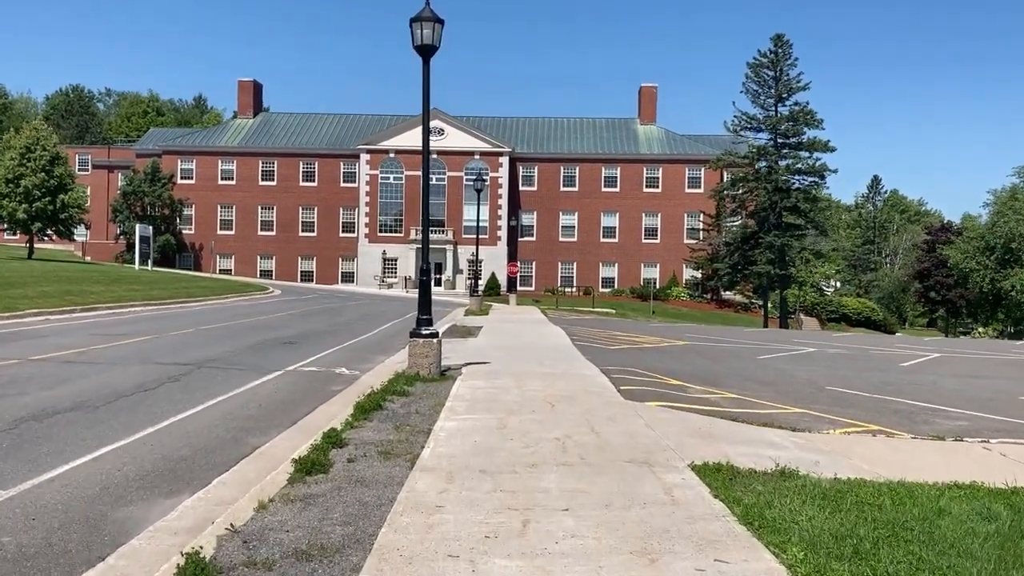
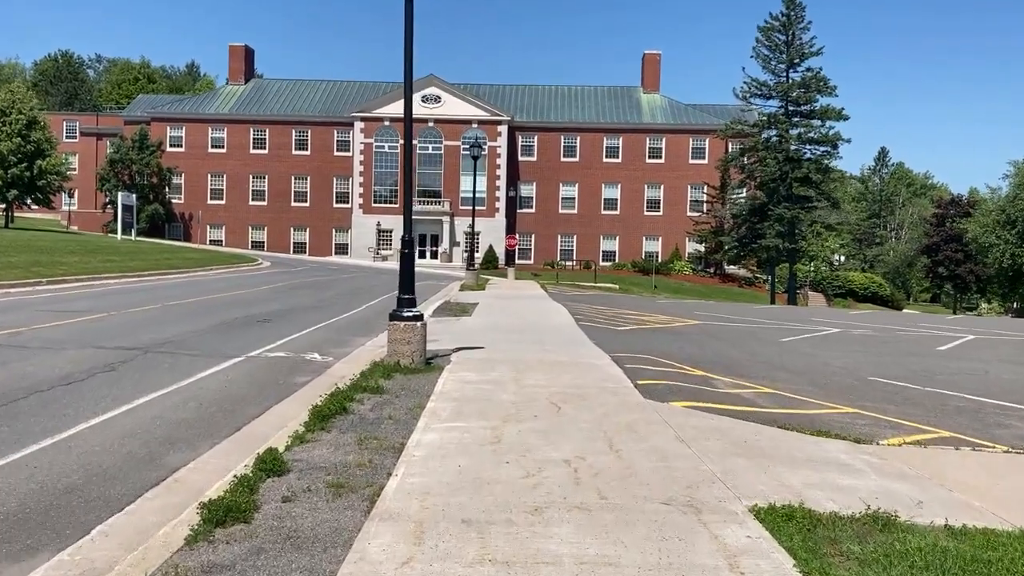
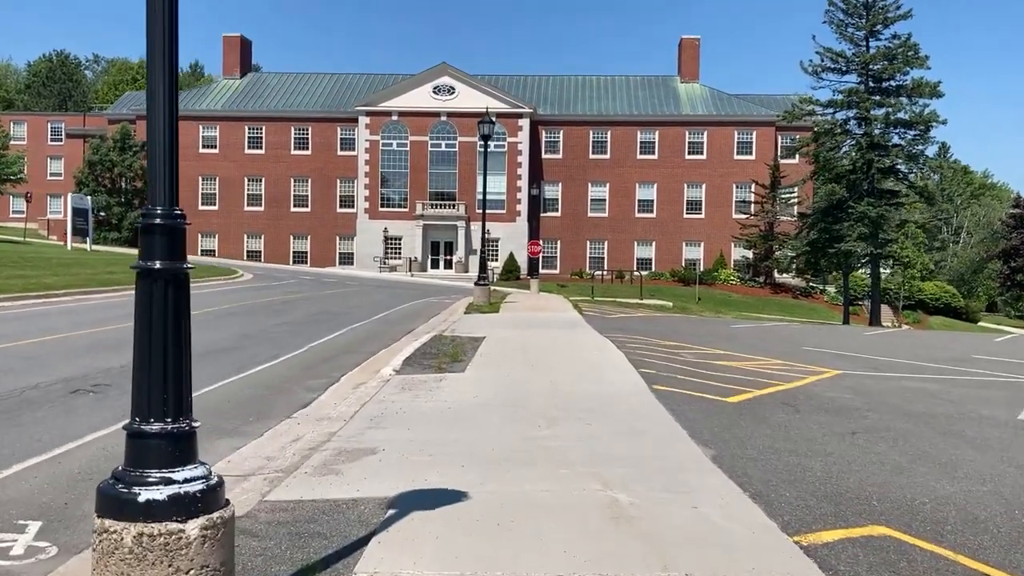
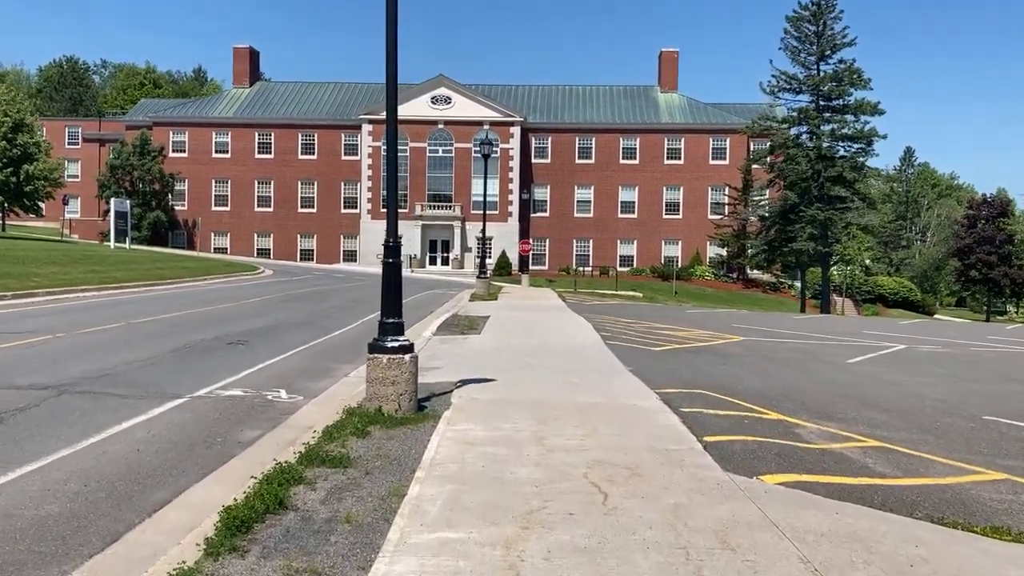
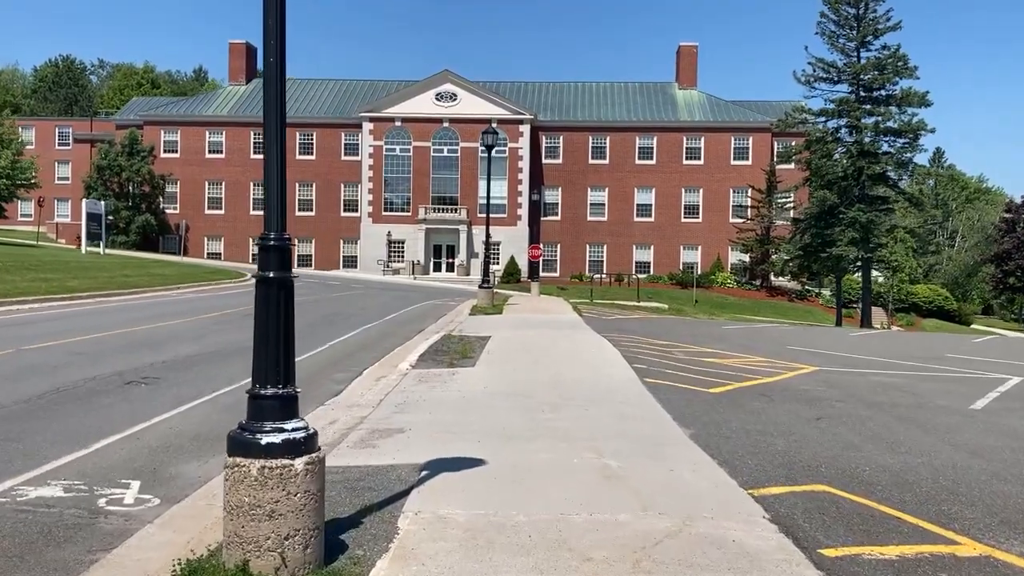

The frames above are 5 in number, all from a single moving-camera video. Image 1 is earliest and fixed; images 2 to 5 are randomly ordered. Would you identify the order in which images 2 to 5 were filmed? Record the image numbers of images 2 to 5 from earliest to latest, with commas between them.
2, 4, 5, 3
